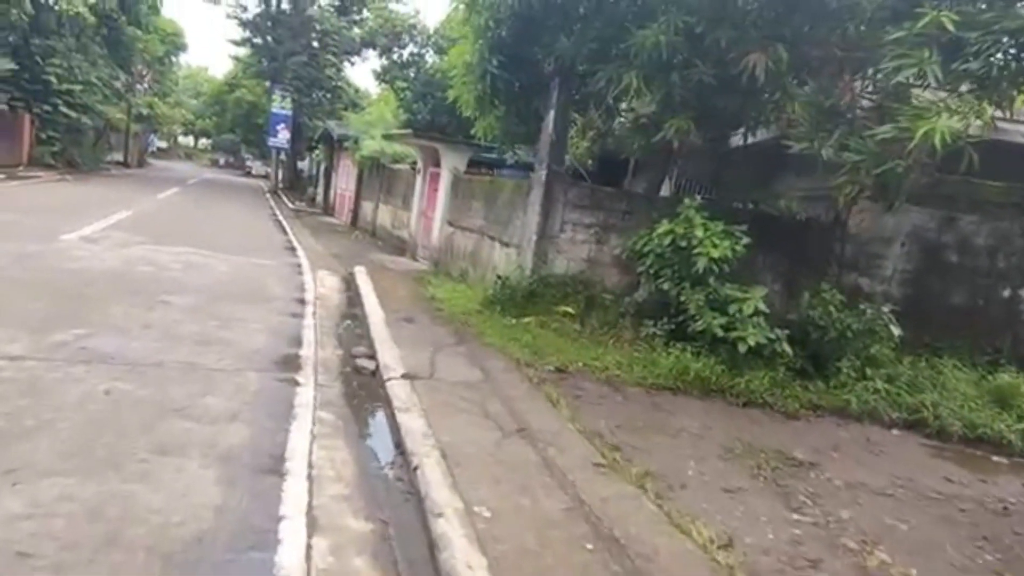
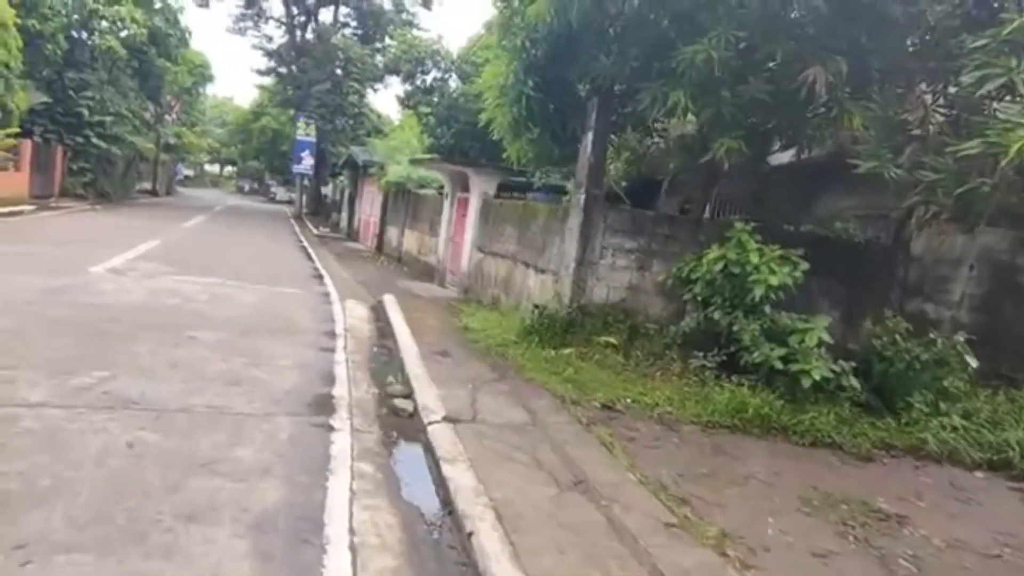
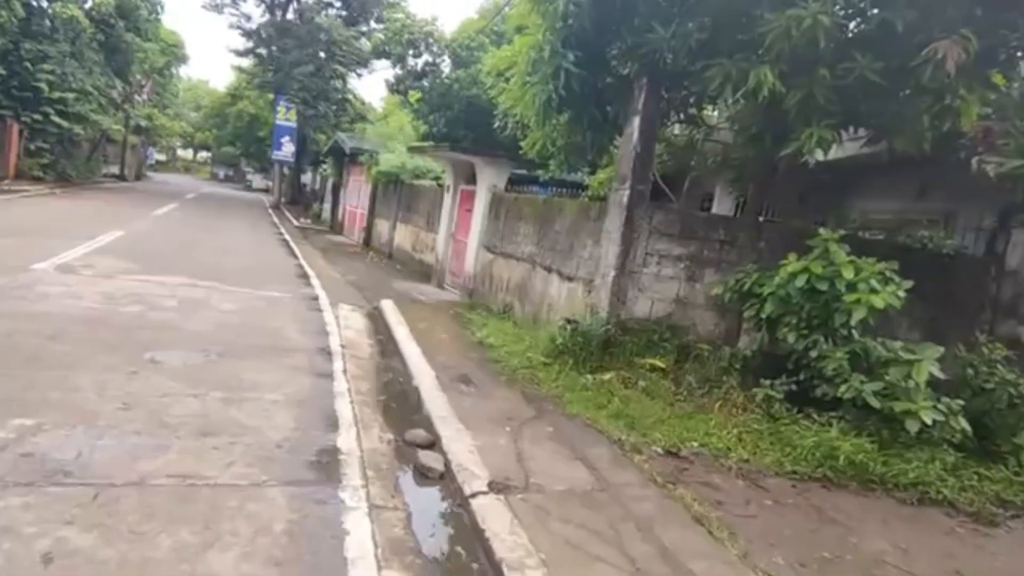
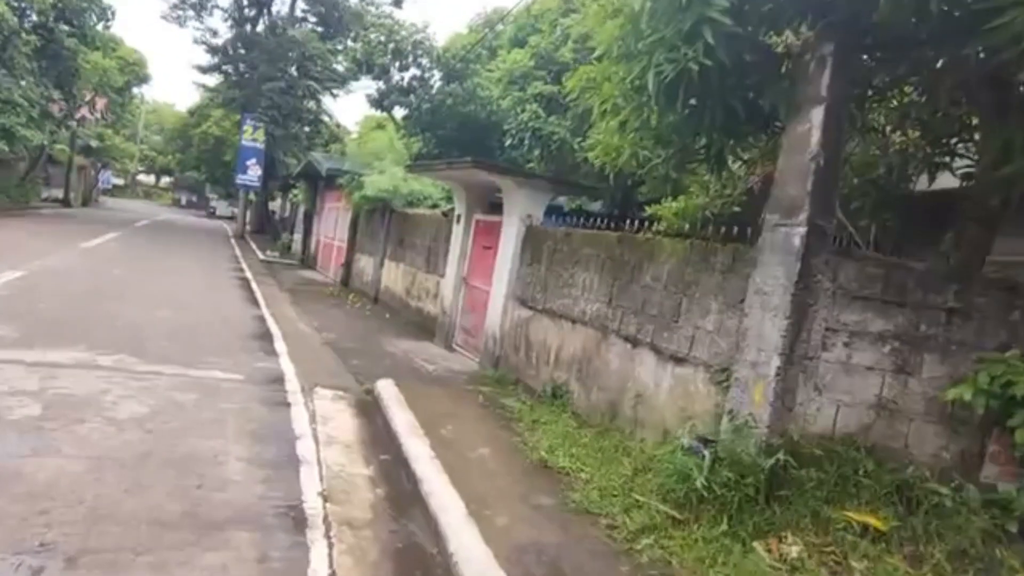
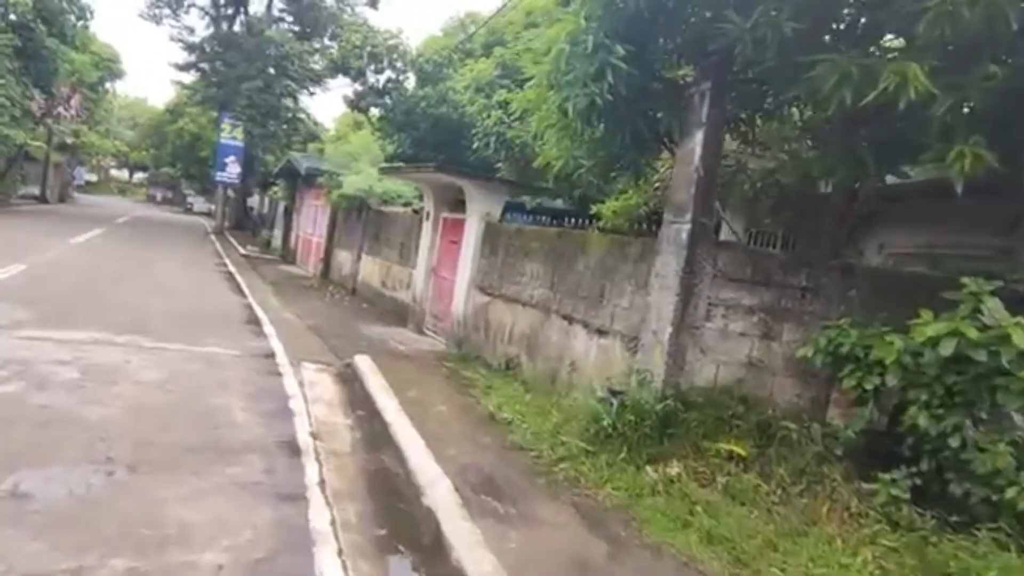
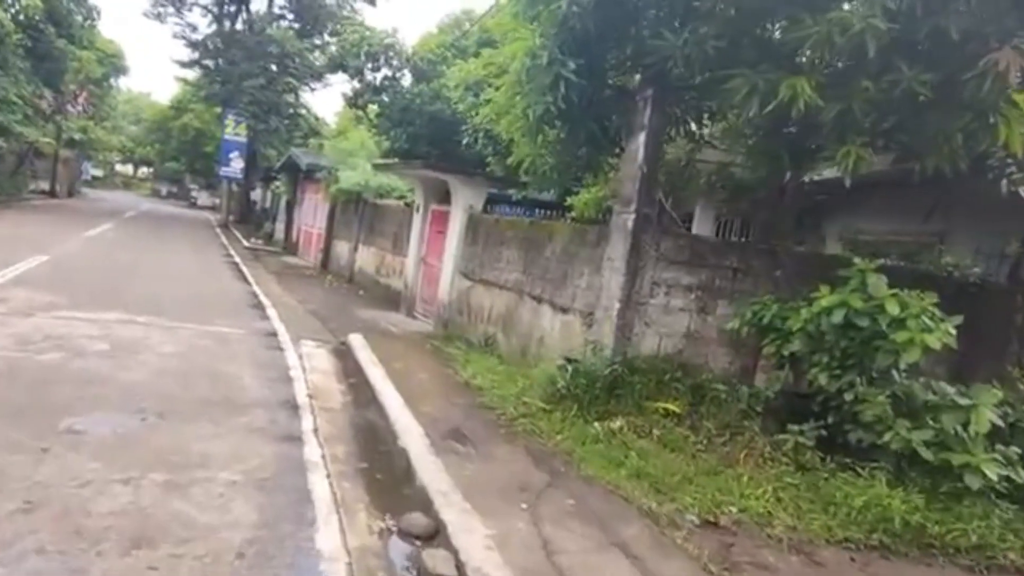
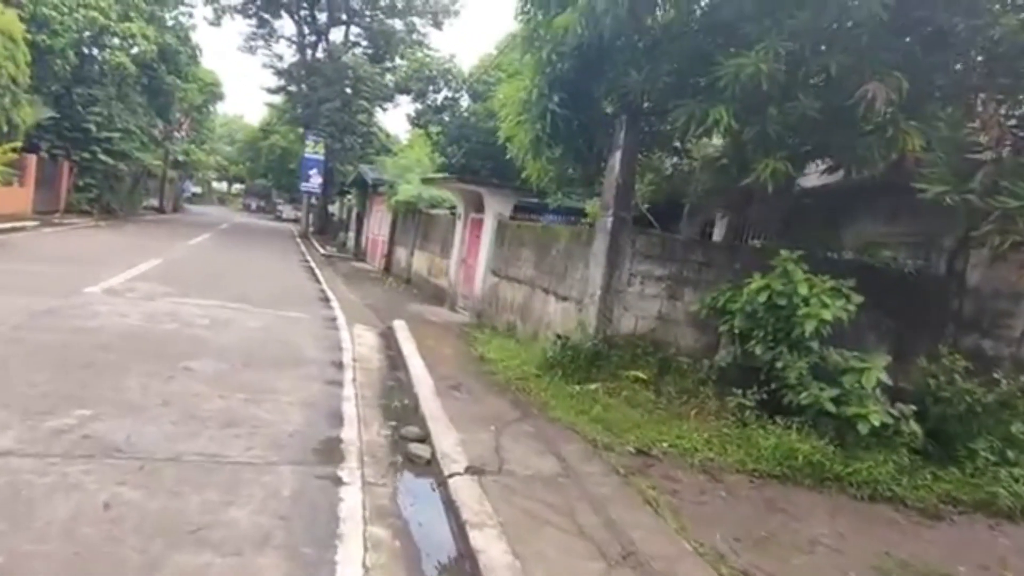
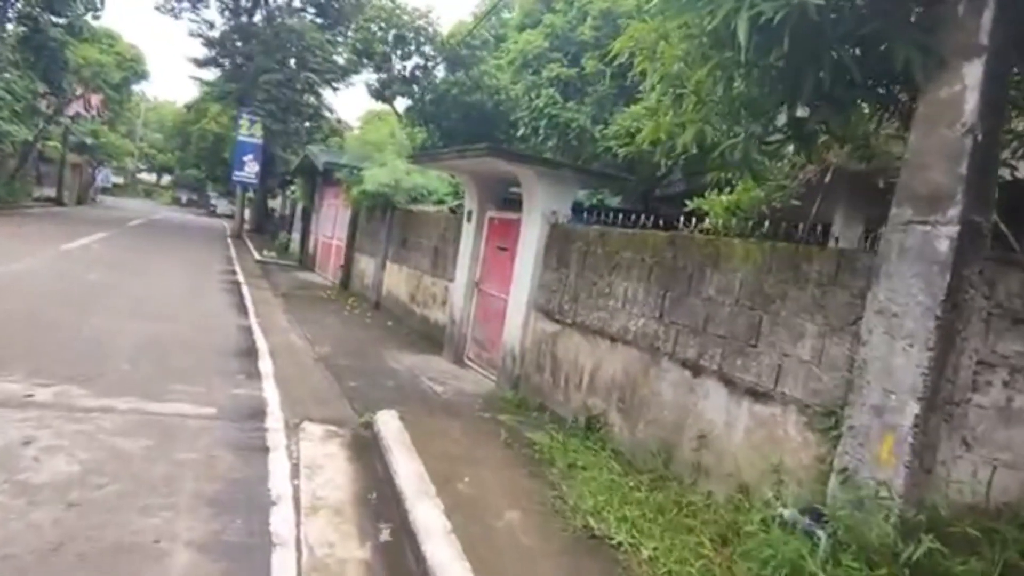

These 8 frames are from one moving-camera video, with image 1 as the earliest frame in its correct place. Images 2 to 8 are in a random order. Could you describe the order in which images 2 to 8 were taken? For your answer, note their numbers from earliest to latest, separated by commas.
2, 7, 3, 6, 5, 4, 8
